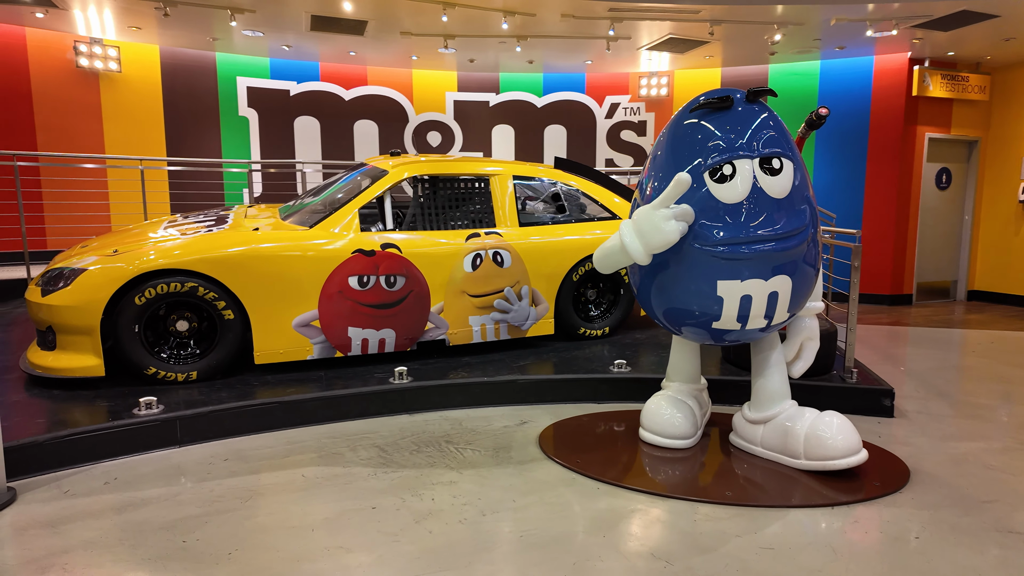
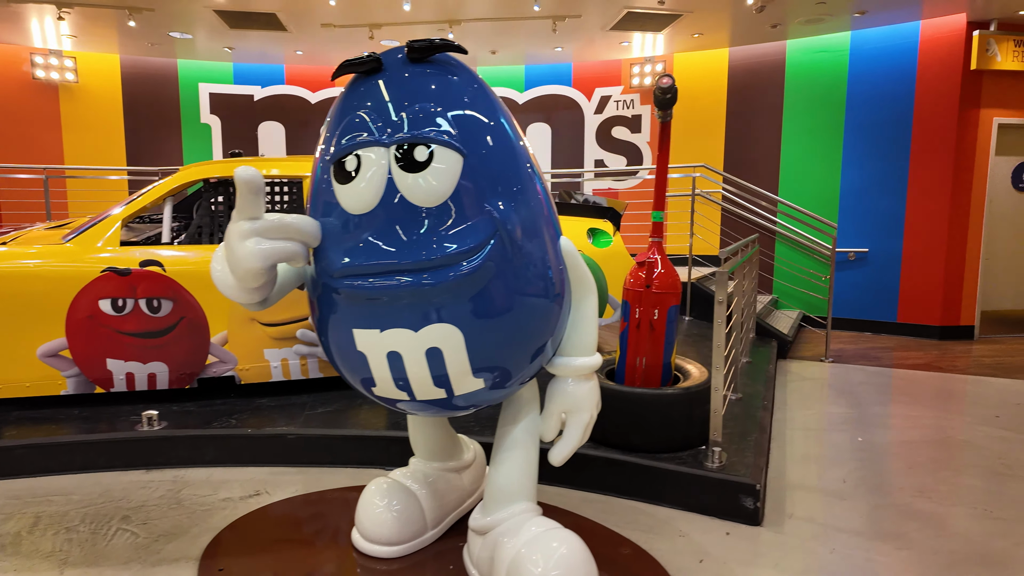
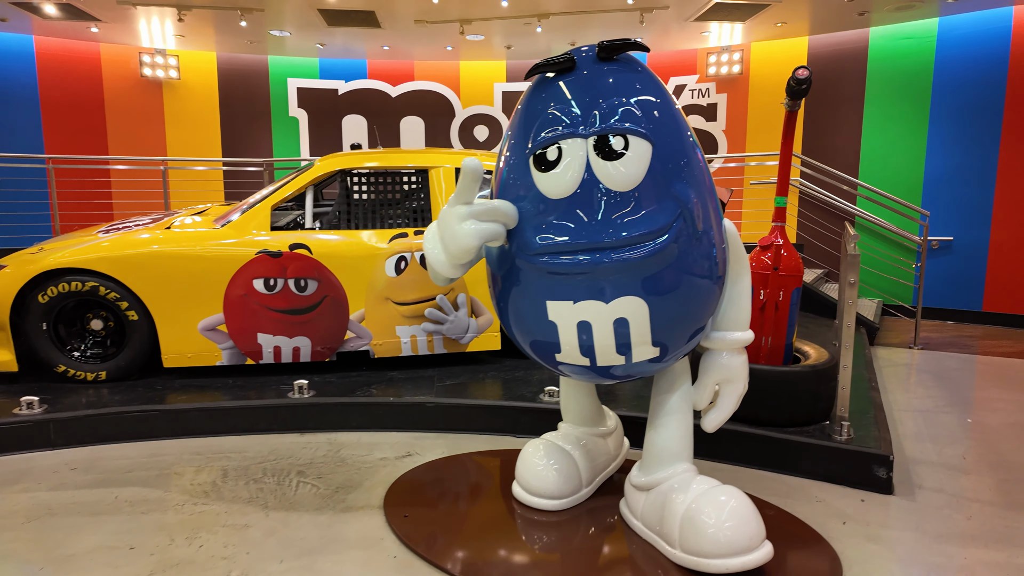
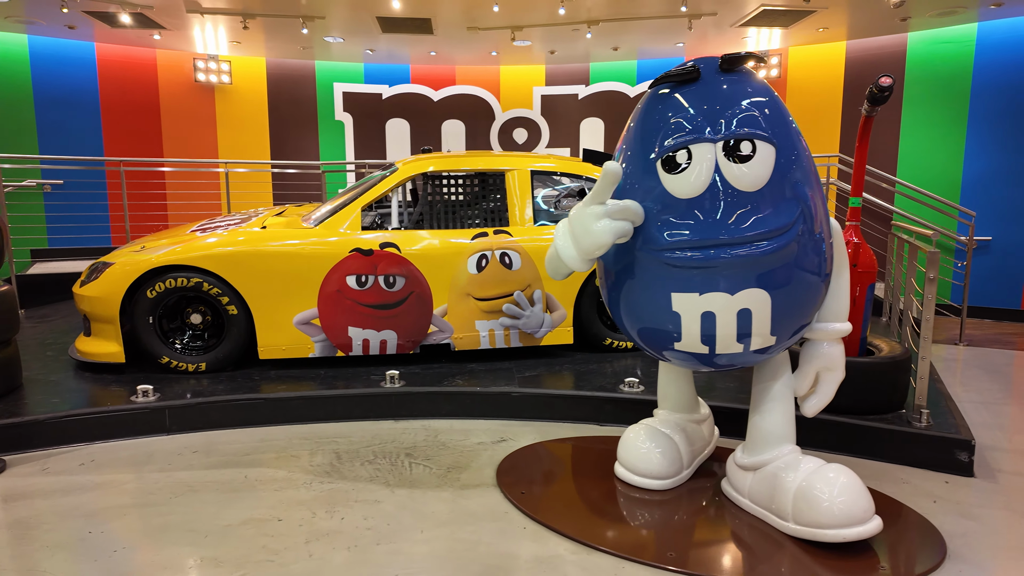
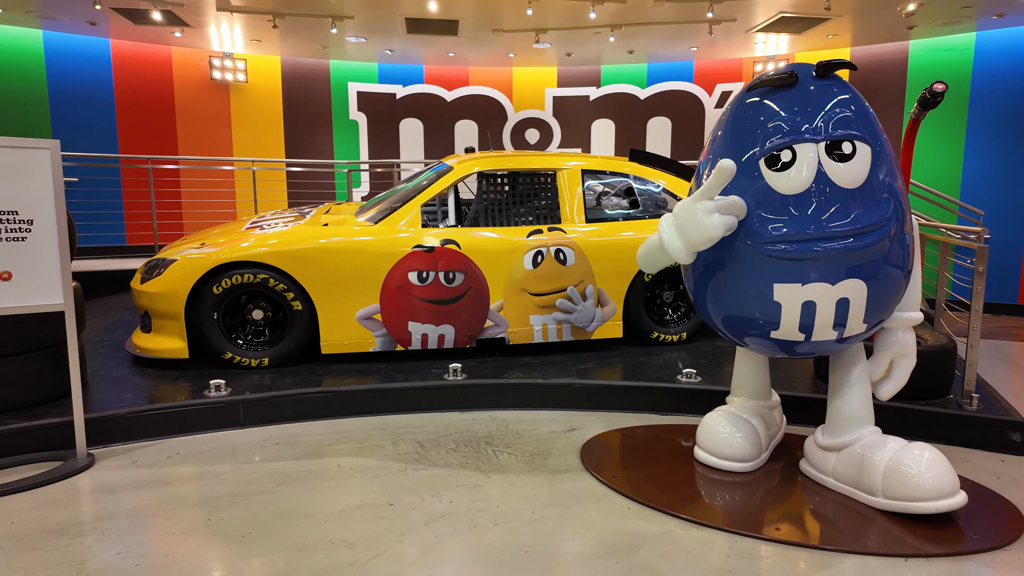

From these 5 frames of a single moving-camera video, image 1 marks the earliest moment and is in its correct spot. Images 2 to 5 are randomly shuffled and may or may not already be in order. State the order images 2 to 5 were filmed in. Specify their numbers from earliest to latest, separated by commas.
5, 4, 3, 2
